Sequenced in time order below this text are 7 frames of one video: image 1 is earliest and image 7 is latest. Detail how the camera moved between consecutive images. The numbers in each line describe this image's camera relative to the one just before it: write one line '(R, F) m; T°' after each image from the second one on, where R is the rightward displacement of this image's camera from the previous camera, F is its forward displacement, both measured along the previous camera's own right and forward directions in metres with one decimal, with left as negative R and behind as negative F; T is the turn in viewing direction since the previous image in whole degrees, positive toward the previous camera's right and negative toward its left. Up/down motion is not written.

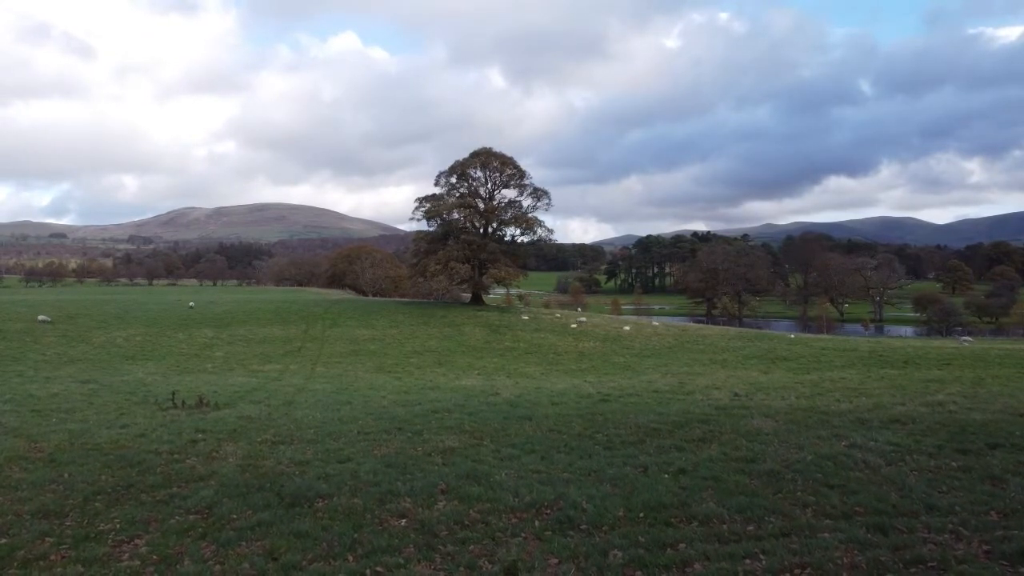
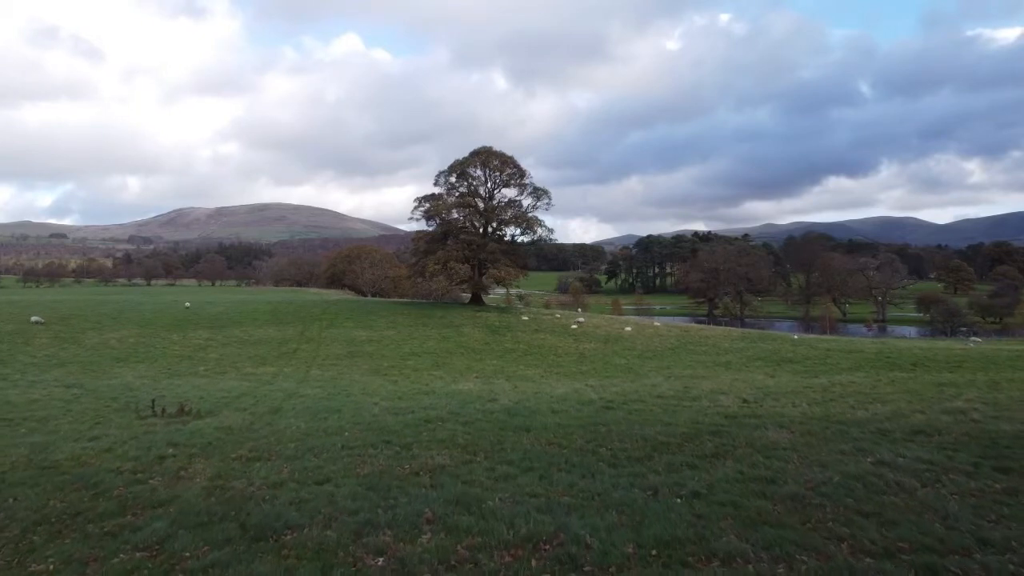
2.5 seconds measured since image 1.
(+0.1, +0.6) m; 0°
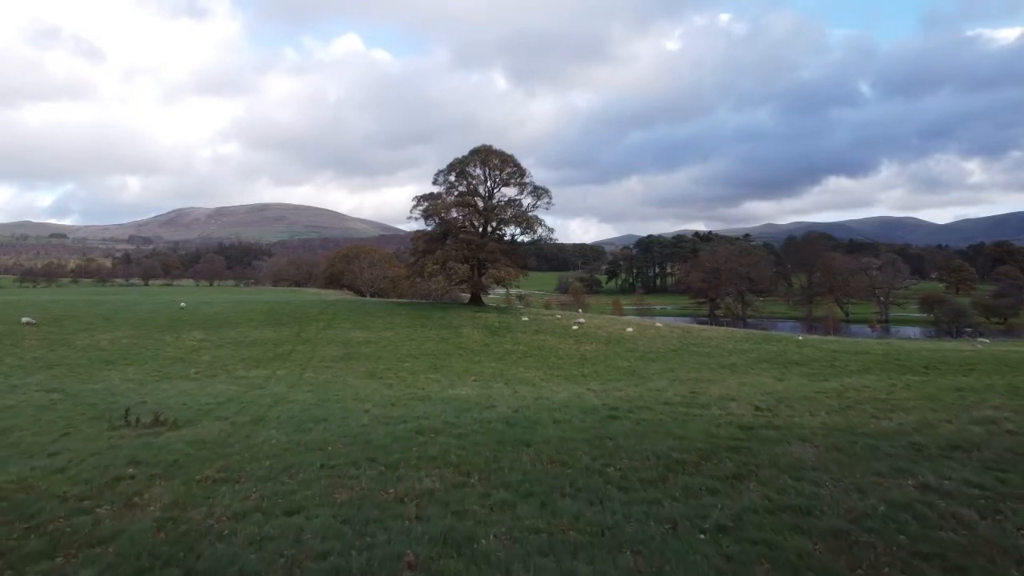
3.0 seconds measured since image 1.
(0.0, +0.8) m; 0°
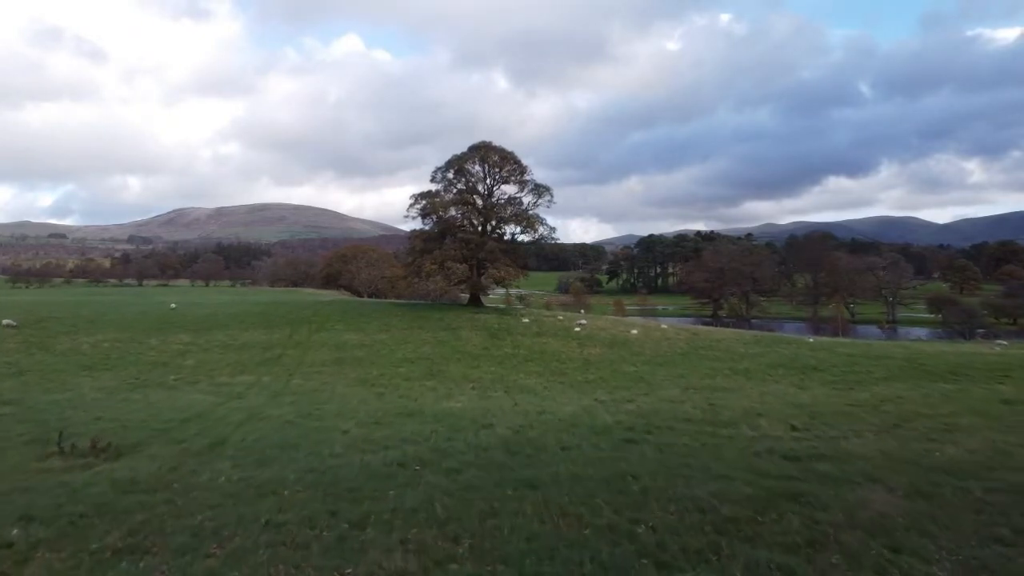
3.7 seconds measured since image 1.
(0.0, +1.6) m; 0°
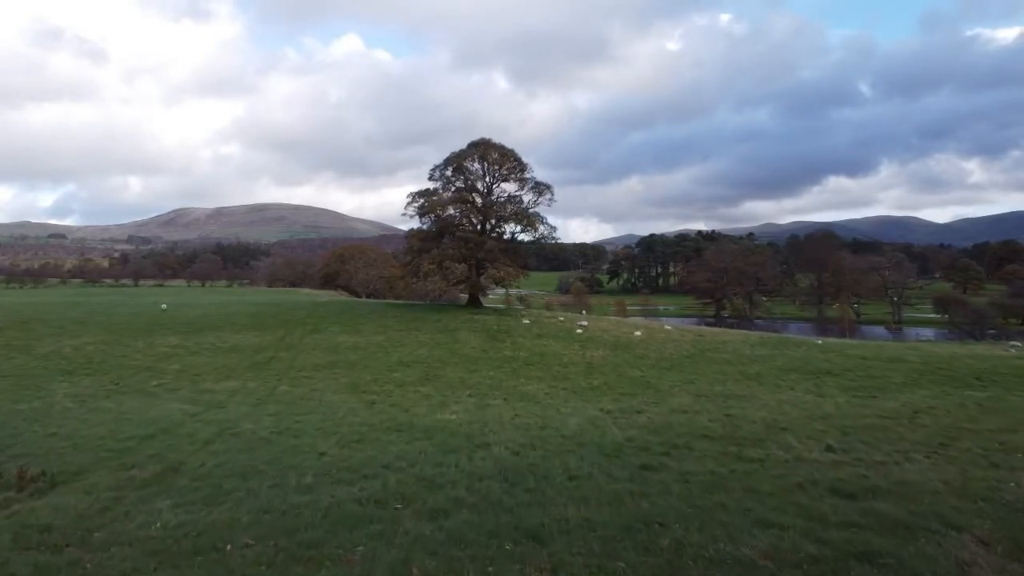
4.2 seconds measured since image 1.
(0.0, +1.4) m; 0°
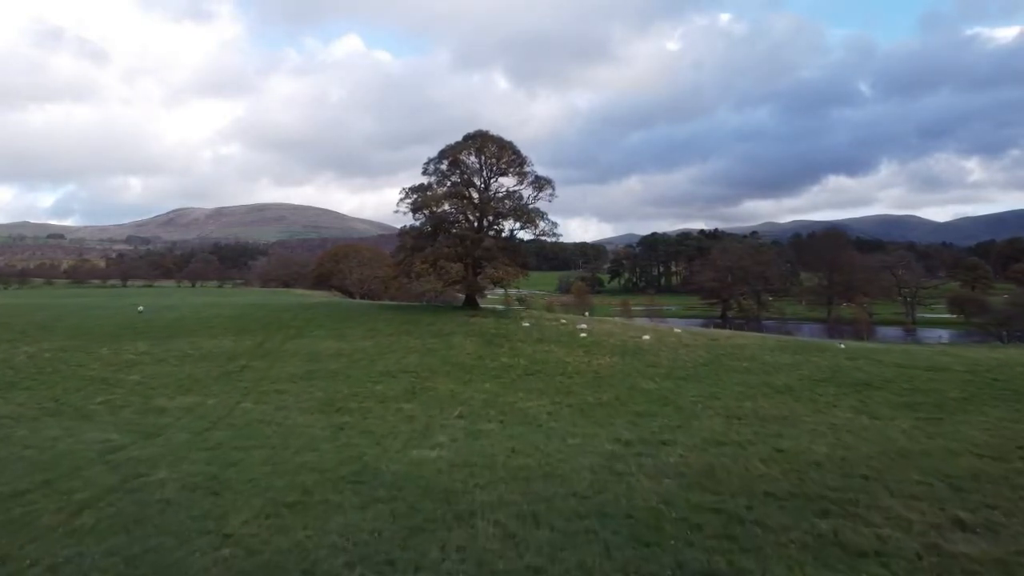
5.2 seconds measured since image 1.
(+0.1, +3.2) m; 0°
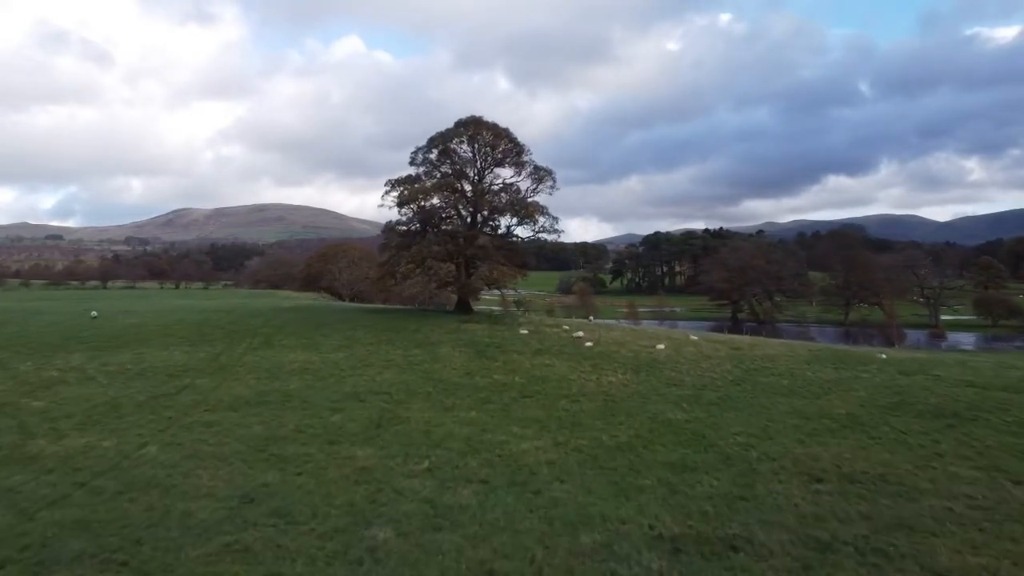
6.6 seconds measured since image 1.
(+0.3, +5.1) m; 0°
